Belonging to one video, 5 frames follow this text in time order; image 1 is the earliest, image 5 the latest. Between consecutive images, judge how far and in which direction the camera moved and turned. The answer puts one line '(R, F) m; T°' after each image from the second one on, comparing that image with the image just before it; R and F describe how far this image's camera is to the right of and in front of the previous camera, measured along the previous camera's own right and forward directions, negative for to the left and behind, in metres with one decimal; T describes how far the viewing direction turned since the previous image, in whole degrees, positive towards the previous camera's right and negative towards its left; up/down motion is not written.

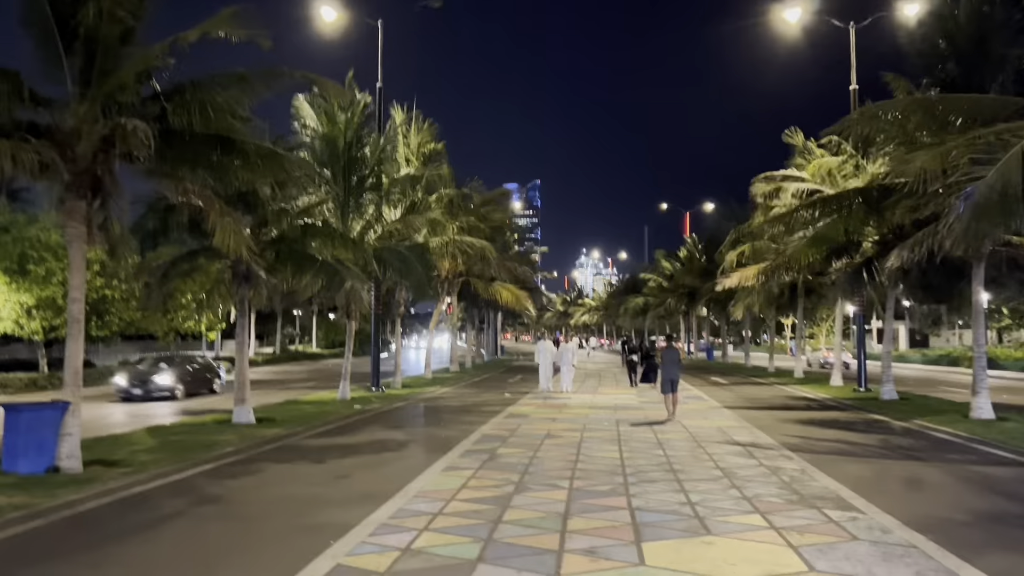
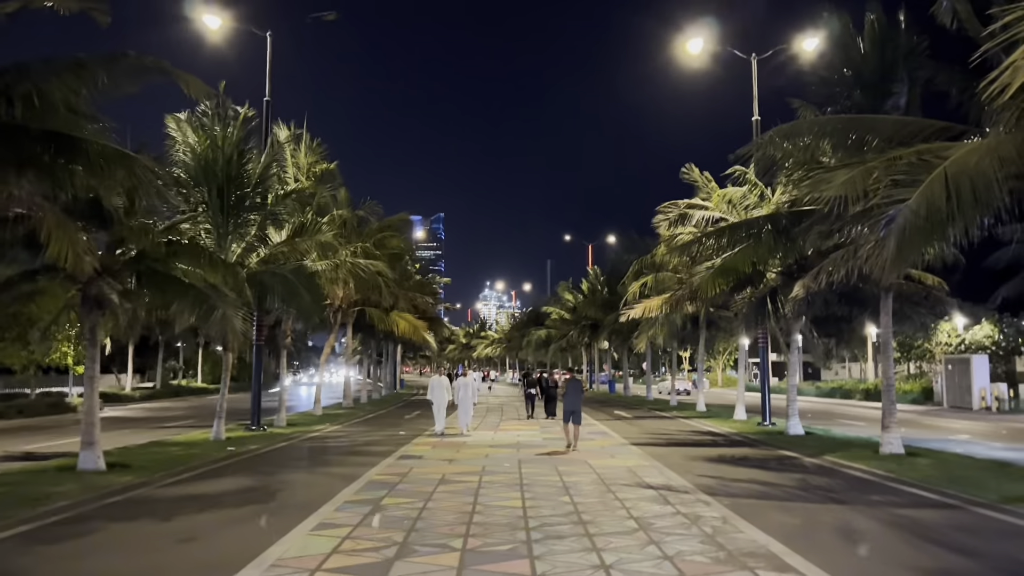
(+0.2, +1.4) m; +7°
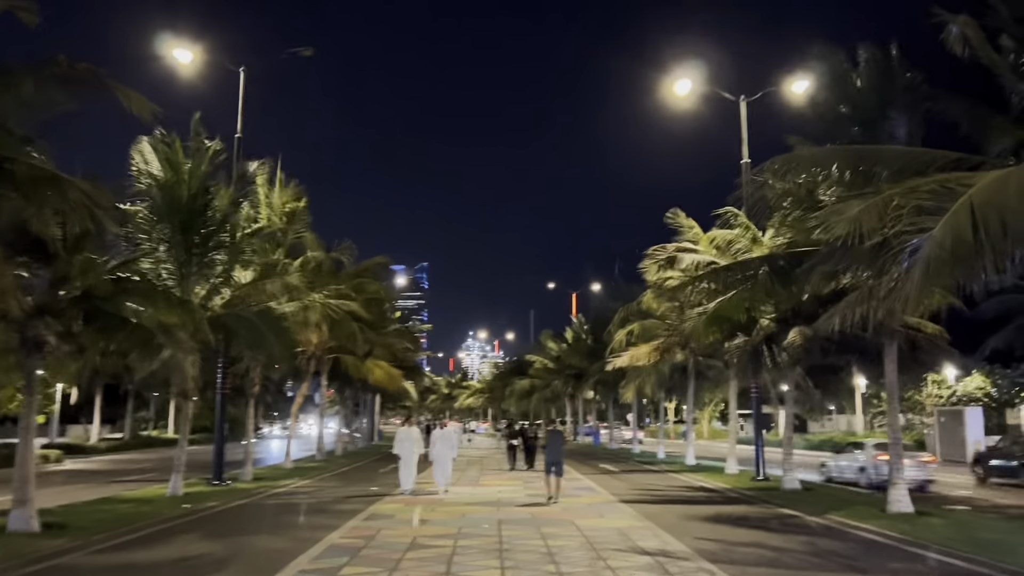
(0.0, +1.1) m; +1°
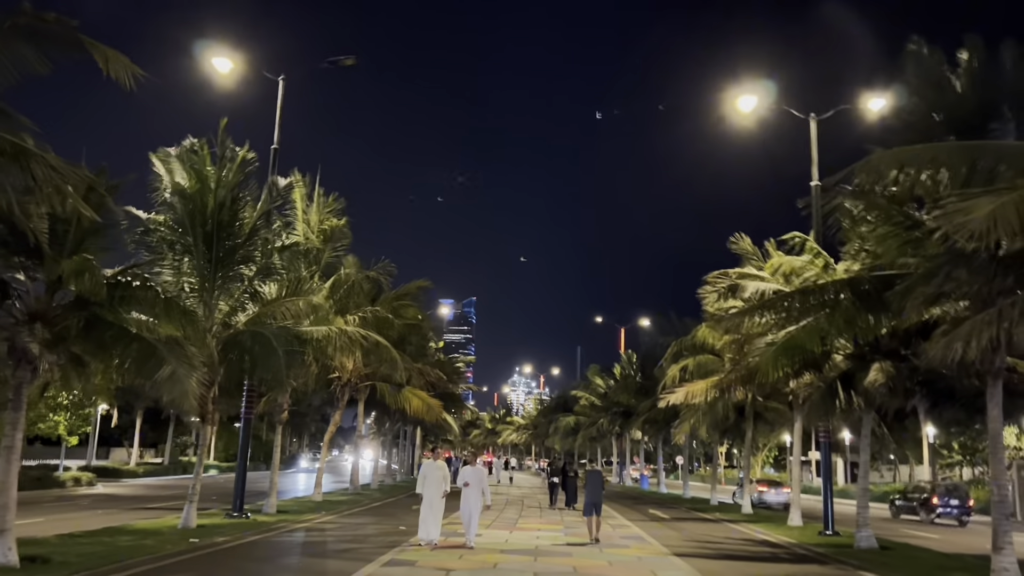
(+0.1, +1.7) m; -3°
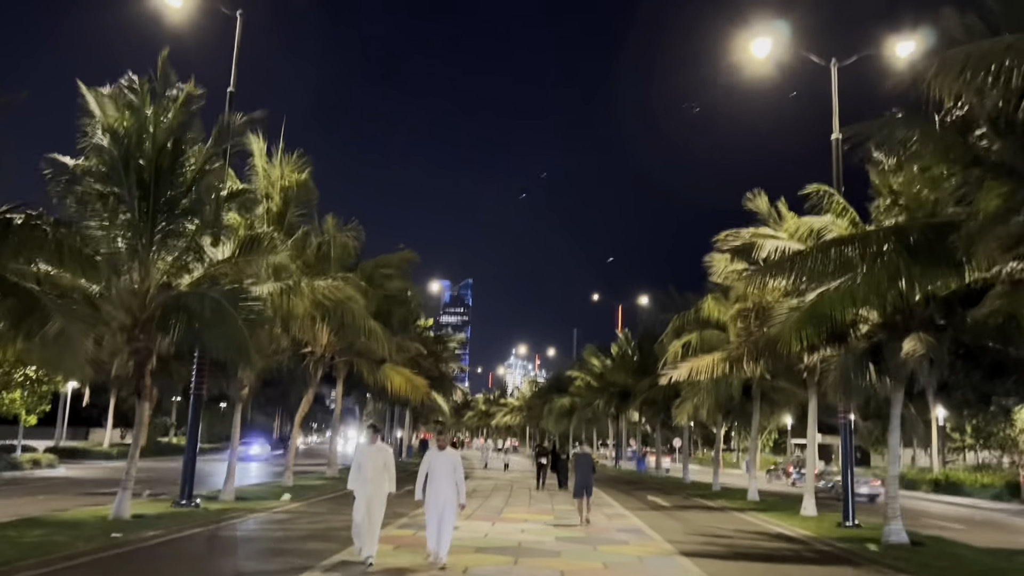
(+0.3, +2.4) m; 0°
